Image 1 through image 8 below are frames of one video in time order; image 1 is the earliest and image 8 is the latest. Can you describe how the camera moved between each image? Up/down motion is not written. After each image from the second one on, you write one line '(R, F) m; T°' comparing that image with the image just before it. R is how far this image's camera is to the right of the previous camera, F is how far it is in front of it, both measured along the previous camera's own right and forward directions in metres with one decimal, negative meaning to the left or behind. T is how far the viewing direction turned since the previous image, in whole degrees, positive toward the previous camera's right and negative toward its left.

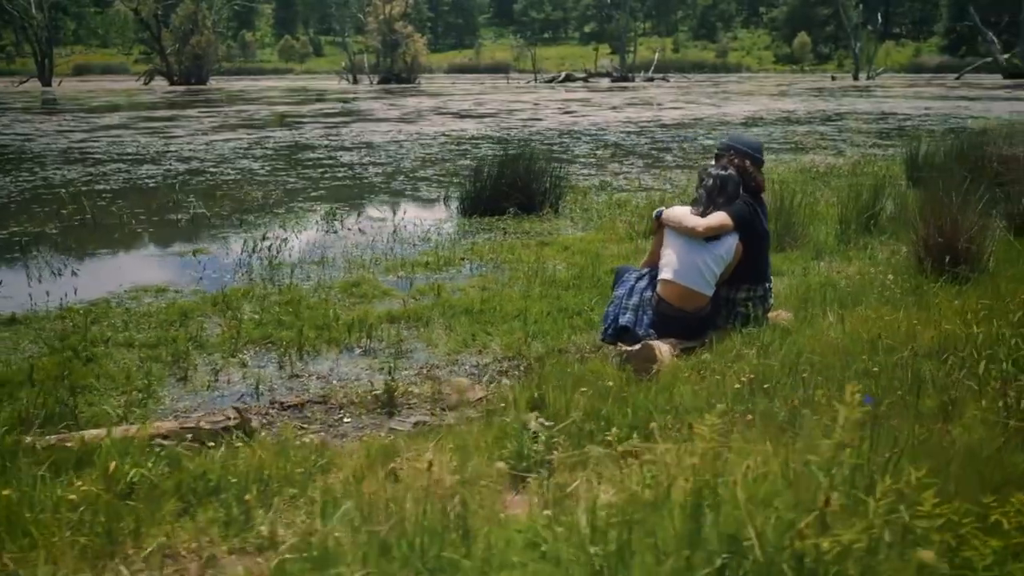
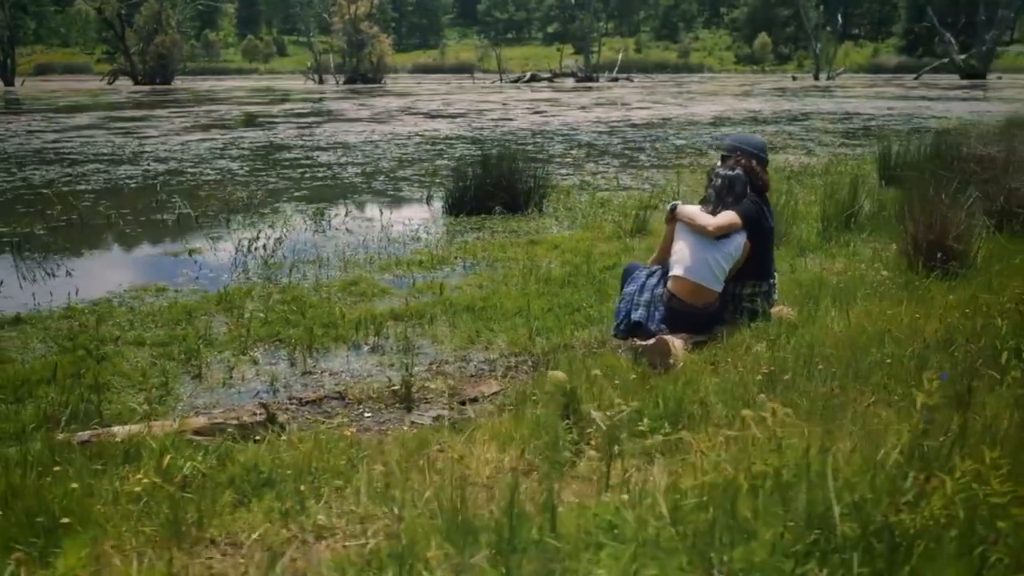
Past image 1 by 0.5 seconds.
(-0.3, -0.1) m; +2°
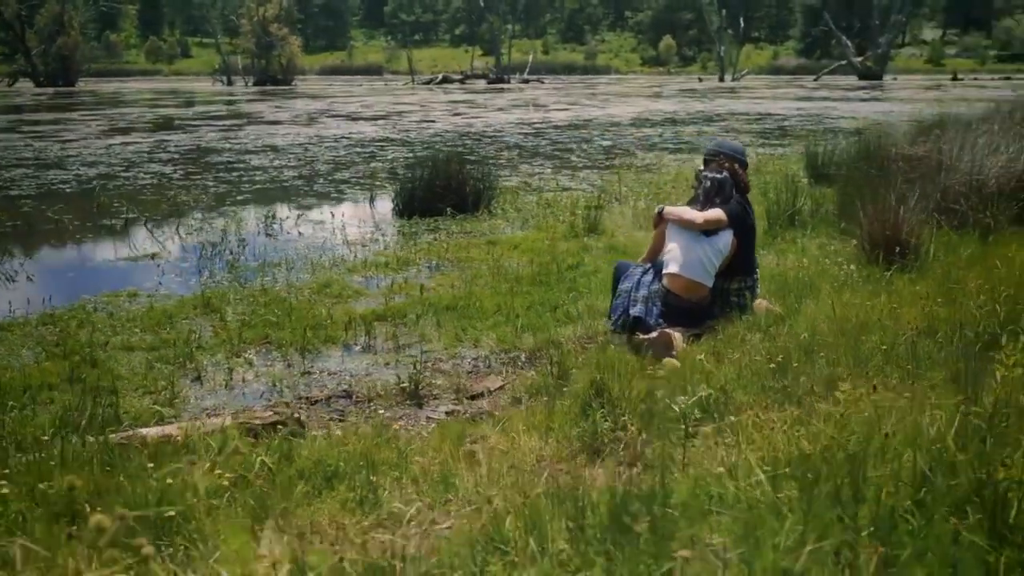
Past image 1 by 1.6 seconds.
(-0.5, -0.2) m; +5°
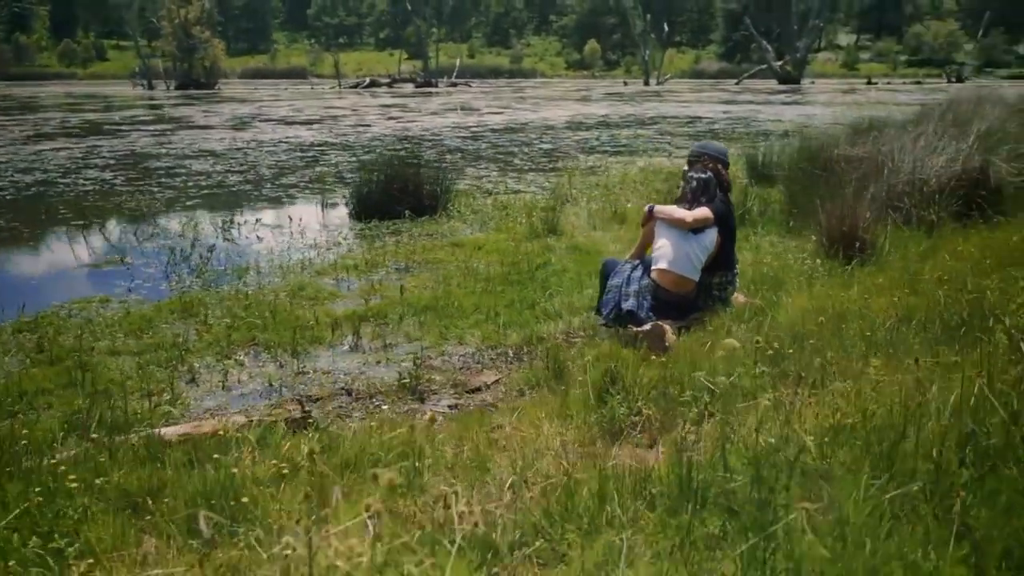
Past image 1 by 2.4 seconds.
(-0.4, -0.2) m; +4°
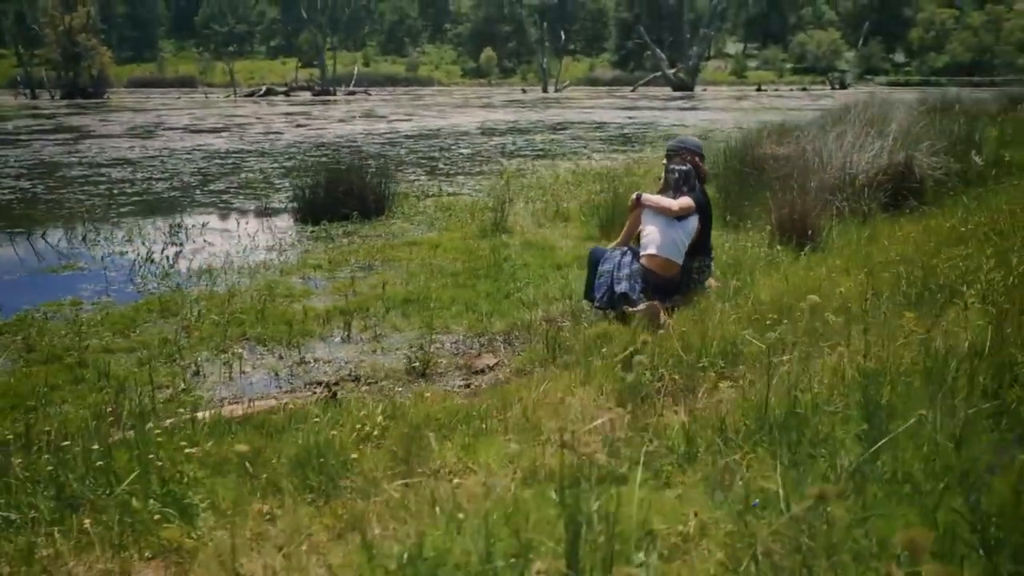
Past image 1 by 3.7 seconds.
(-0.6, -0.3) m; +6°
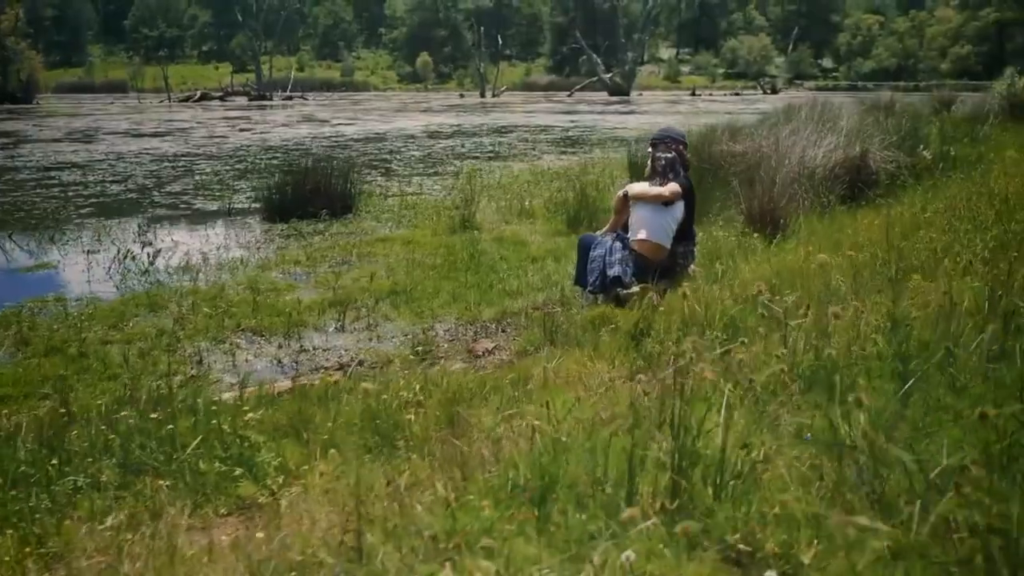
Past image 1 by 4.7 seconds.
(-0.4, -0.2) m; +4°
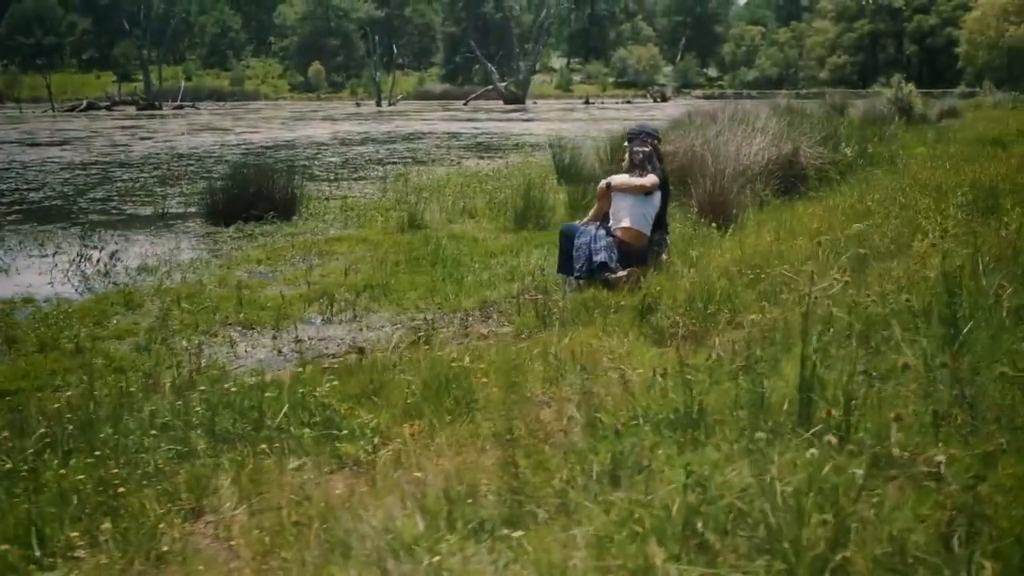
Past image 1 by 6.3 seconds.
(-0.6, -0.3) m; +6°
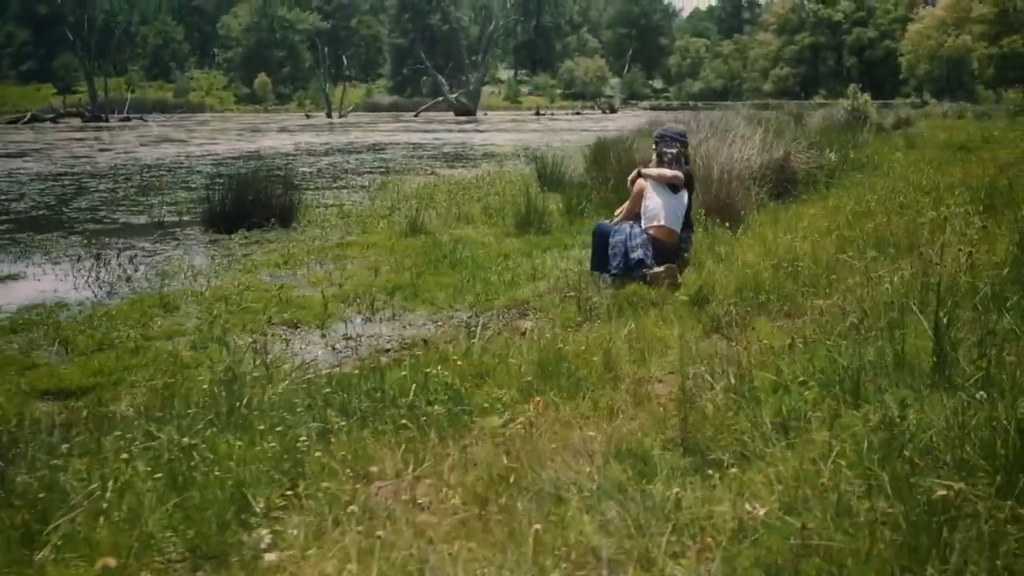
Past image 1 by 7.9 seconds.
(-0.7, -0.3) m; +3°
